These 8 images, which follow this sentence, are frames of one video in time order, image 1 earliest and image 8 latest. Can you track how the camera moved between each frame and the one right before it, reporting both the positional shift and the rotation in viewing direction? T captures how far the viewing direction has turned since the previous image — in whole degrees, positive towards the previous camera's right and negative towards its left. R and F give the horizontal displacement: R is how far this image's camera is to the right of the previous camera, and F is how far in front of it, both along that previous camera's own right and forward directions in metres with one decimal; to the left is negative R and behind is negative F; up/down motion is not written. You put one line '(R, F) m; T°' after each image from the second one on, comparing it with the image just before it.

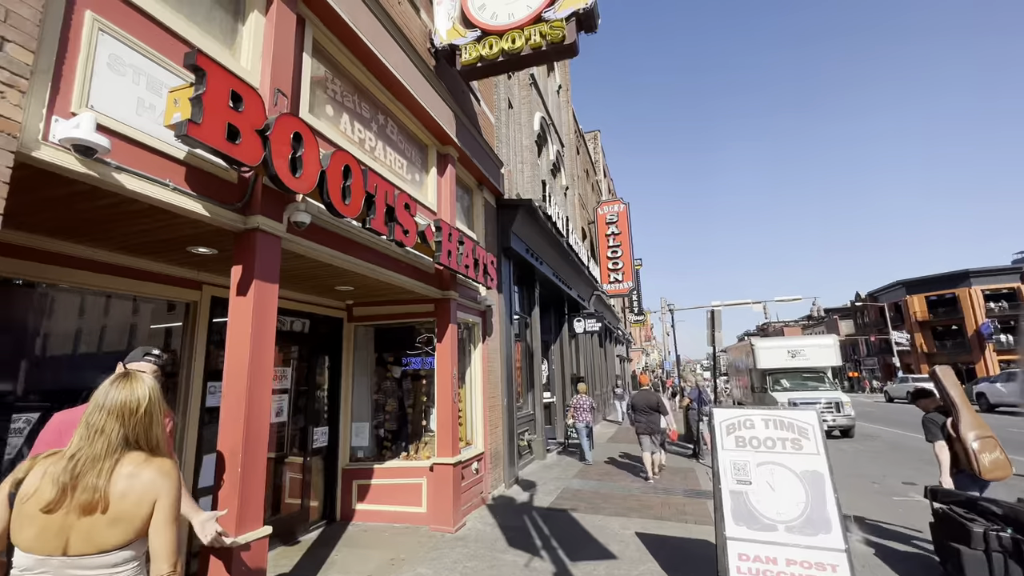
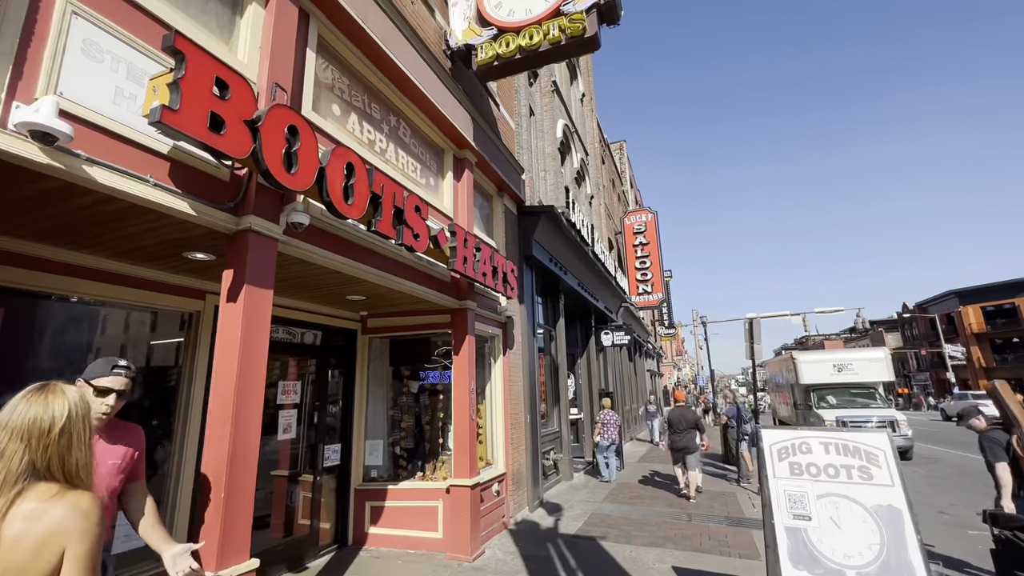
(+0.1, +0.4) m; -3°
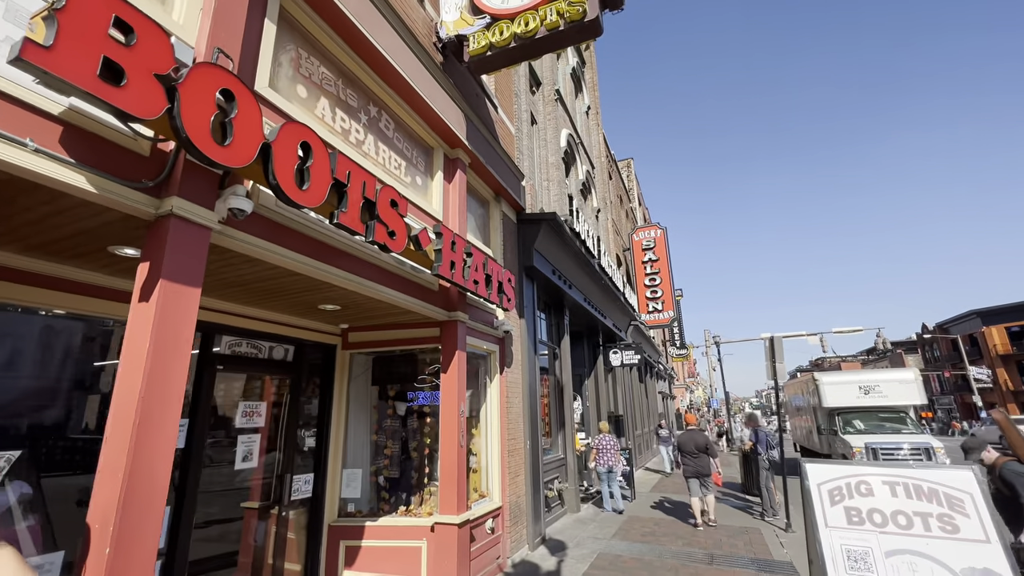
(+0.2, +0.7) m; -1°
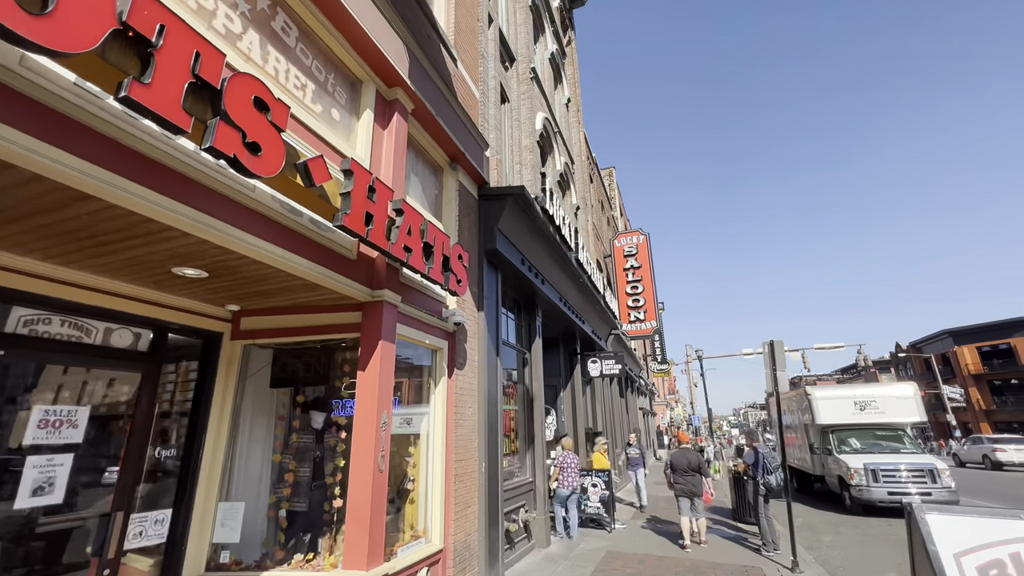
(+0.4, +1.4) m; +2°
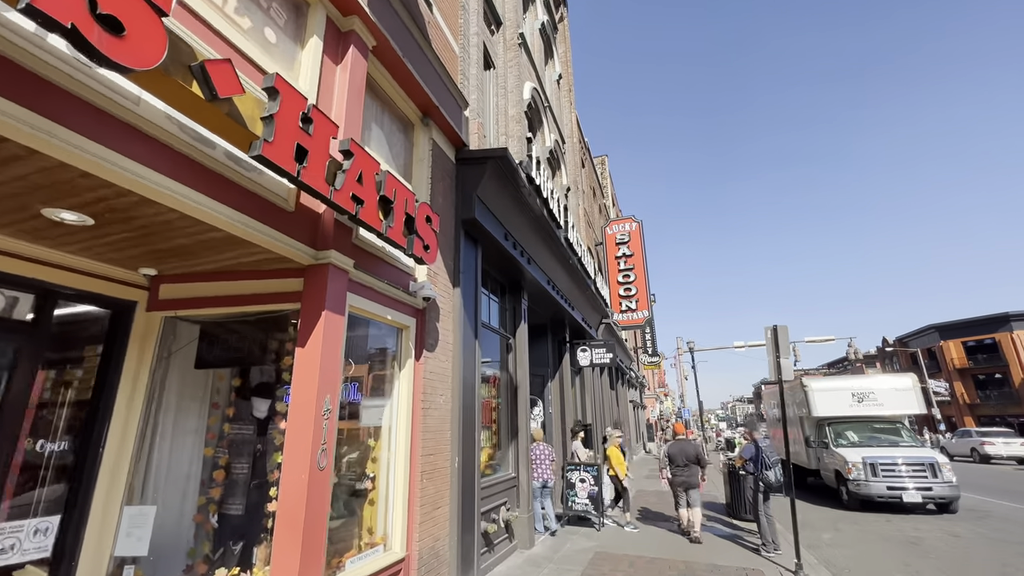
(+0.1, +0.7) m; +1°
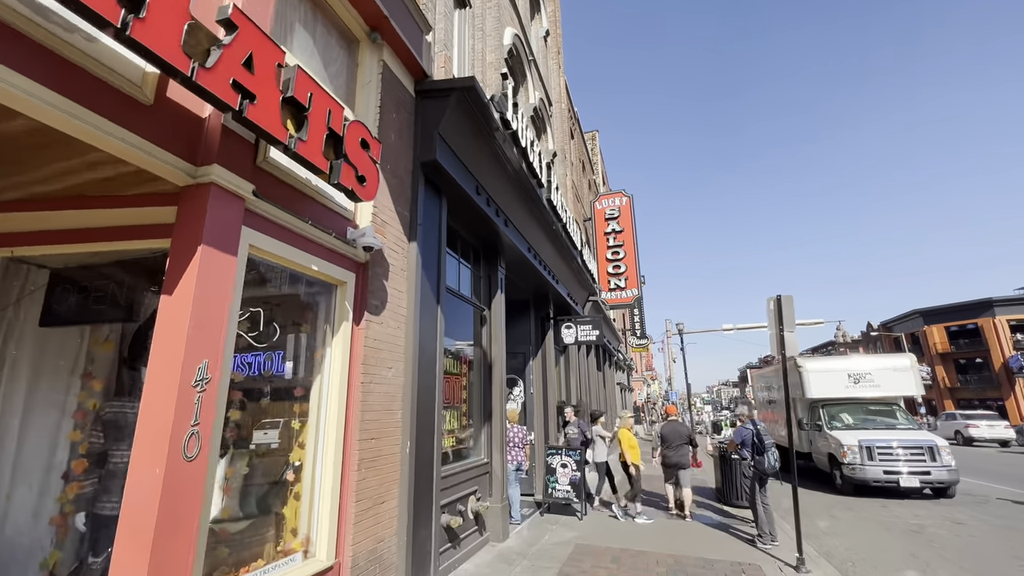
(+0.3, +0.9) m; +1°
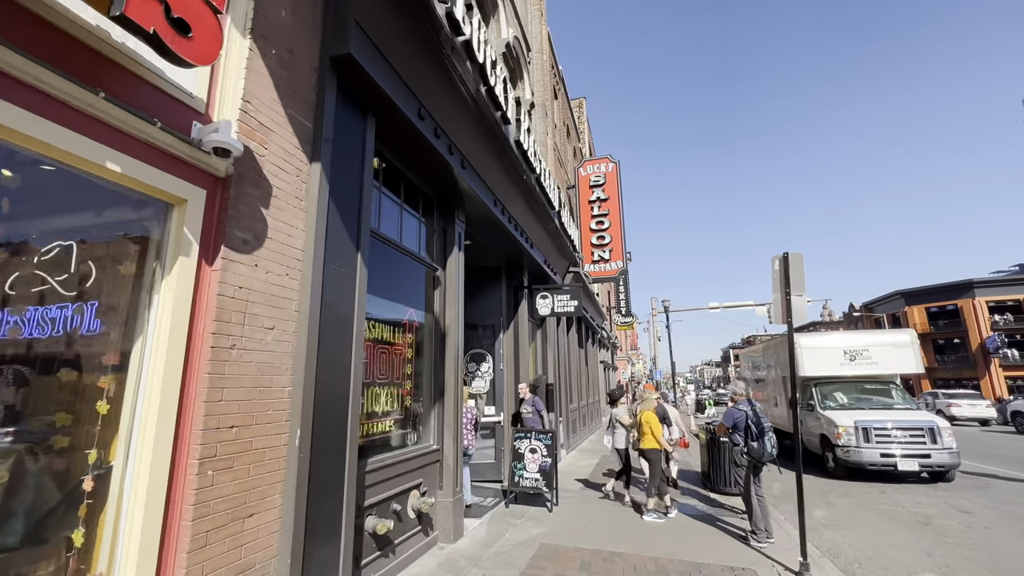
(+0.4, +1.2) m; +2°
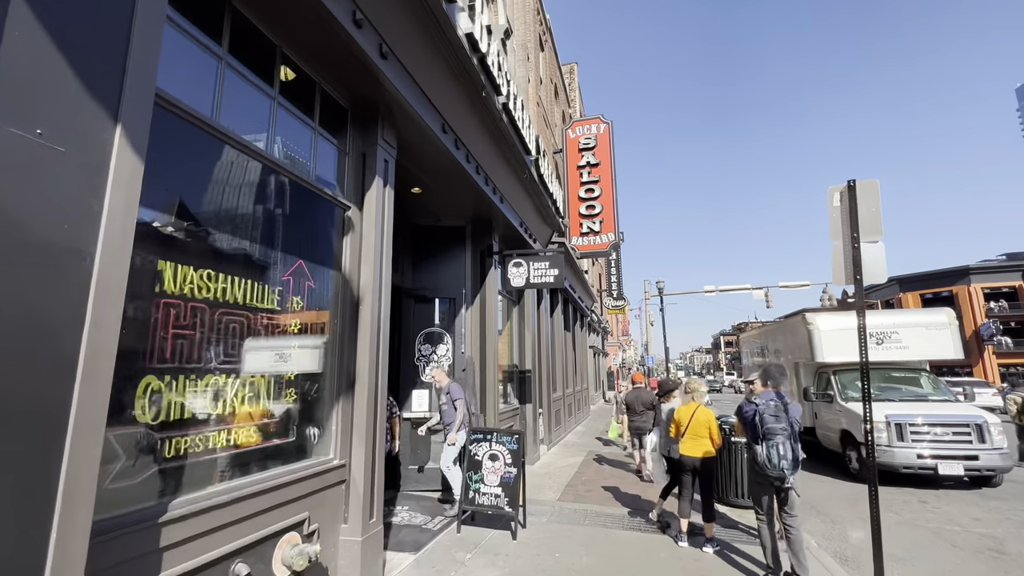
(+0.5, +1.9) m; +1°
